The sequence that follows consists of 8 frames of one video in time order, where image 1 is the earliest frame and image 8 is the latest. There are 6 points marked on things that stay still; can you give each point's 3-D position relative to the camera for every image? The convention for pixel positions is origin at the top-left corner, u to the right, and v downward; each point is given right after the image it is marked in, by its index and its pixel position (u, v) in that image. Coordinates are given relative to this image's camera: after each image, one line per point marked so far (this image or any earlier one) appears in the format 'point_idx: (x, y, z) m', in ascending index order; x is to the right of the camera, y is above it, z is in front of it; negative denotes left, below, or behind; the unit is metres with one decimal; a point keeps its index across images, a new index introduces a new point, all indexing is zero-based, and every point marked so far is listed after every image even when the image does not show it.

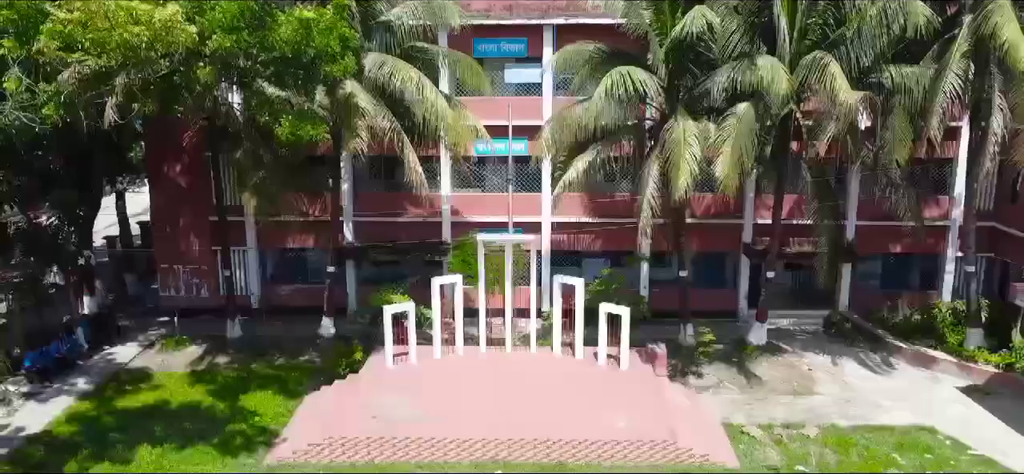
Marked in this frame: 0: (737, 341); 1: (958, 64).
0: (+4.9, -2.3, +17.2) m
1: (+7.4, +2.9, +13.0) m
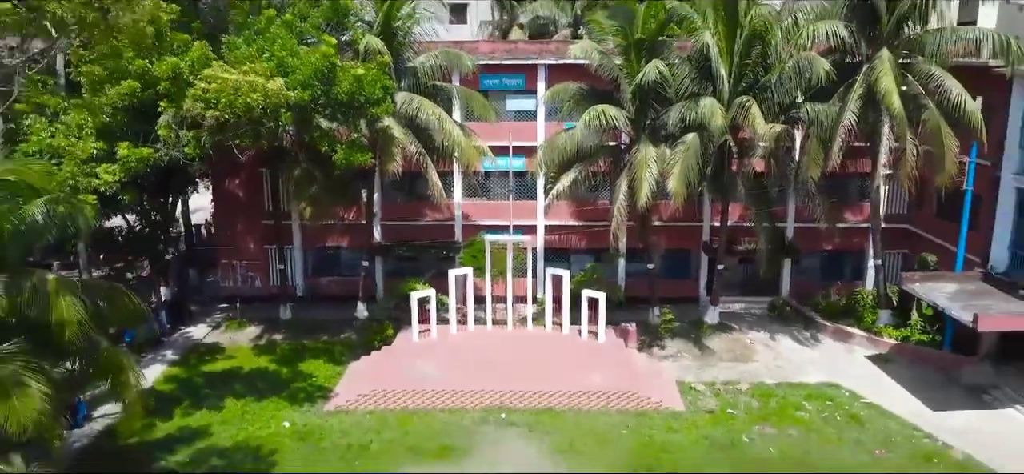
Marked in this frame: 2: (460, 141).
0: (+5.0, -2.2, +21.2) m
1: (+7.4, +2.9, +17.0) m
2: (-1.2, +2.2, +18.4) m
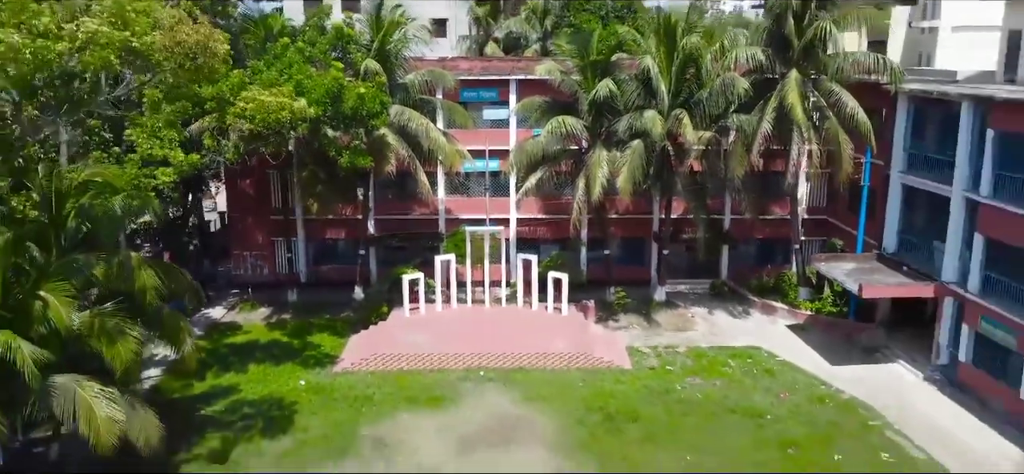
0: (+4.2, -1.9, +24.7) m
1: (+6.7, +3.2, +20.6) m
2: (-1.9, +2.5, +21.8) m
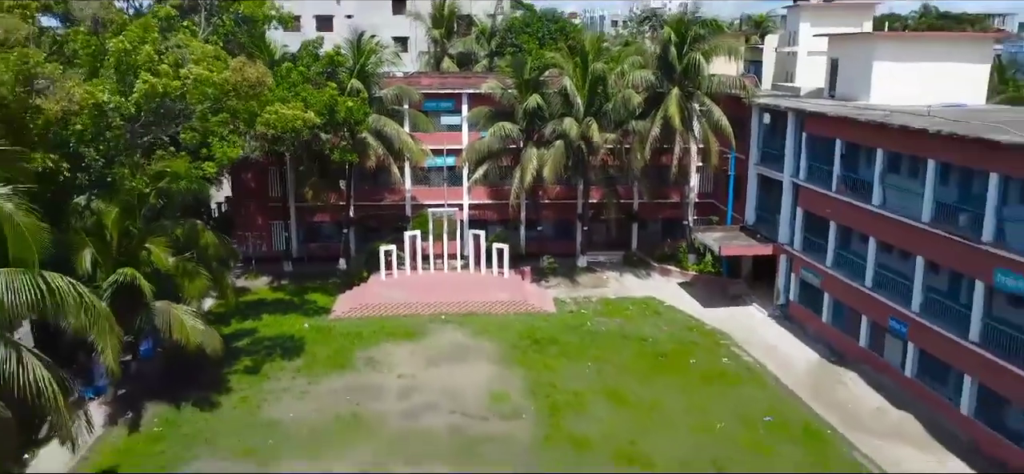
0: (+2.4, -1.1, +31.4) m
1: (+5.1, +4.0, +27.4) m
2: (-3.6, +3.2, +28.1) m
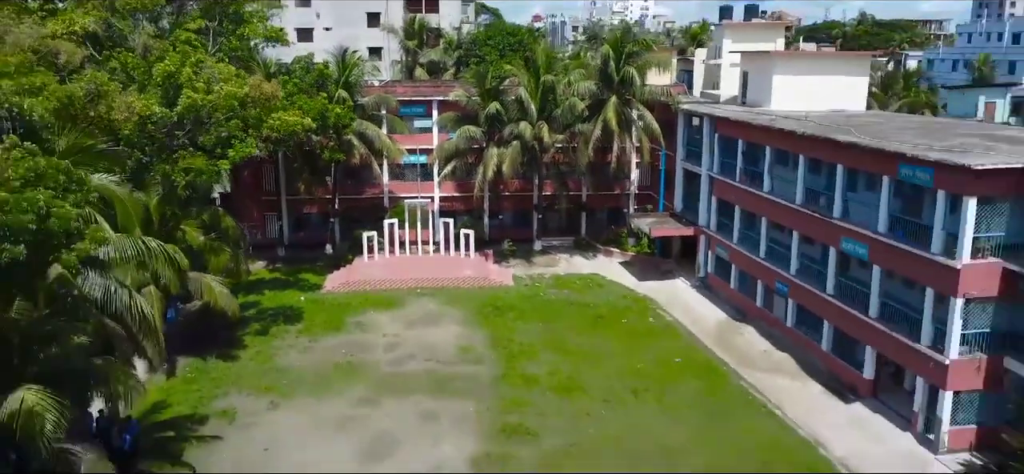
0: (+0.8, -0.6, +36.3) m
1: (+3.6, +4.6, +32.4) m
2: (-5.1, +3.8, +32.7) m
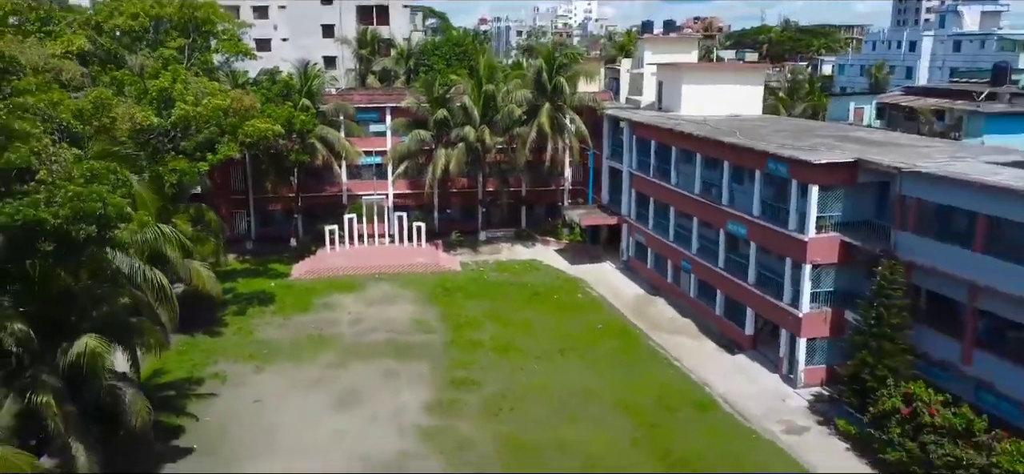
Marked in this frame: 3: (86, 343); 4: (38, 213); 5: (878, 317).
0: (-1.9, -0.1, +40.5) m
1: (+1.0, +5.1, +36.8) m
2: (-7.6, +4.1, +36.6) m
3: (-8.4, -2.1, +15.5) m
4: (-8.5, +0.4, +14.0) m
5: (+9.2, -2.0, +19.8) m
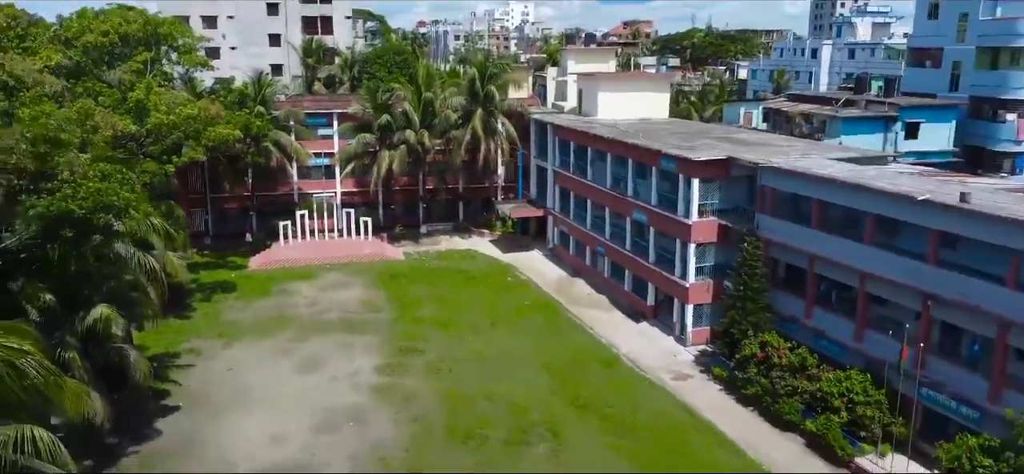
0: (-5.4, +0.2, +44.5) m
1: (-2.3, +5.5, +41.1) m
2: (-10.9, +4.4, +40.2) m
3: (-10.0, -1.8, +19.1) m
4: (-10.0, +0.7, +17.6) m
5: (+7.3, -1.5, +24.7) m
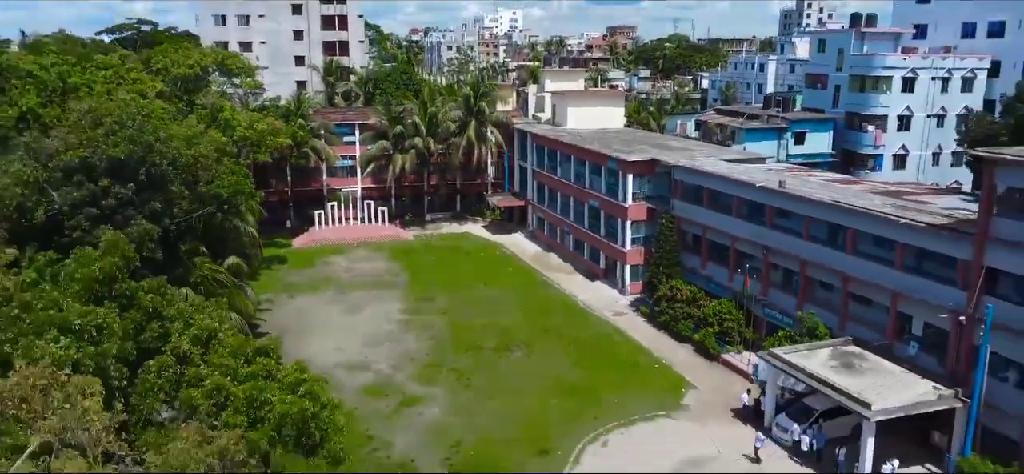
0: (-6.2, +1.2, +55.0) m
1: (-3.1, +6.5, +51.6) m
2: (-11.7, +5.3, +50.7) m
3: (-10.5, -0.9, +29.5) m
4: (-10.5, +1.6, +28.0) m
5: (+6.7, -0.5, +35.3) m
